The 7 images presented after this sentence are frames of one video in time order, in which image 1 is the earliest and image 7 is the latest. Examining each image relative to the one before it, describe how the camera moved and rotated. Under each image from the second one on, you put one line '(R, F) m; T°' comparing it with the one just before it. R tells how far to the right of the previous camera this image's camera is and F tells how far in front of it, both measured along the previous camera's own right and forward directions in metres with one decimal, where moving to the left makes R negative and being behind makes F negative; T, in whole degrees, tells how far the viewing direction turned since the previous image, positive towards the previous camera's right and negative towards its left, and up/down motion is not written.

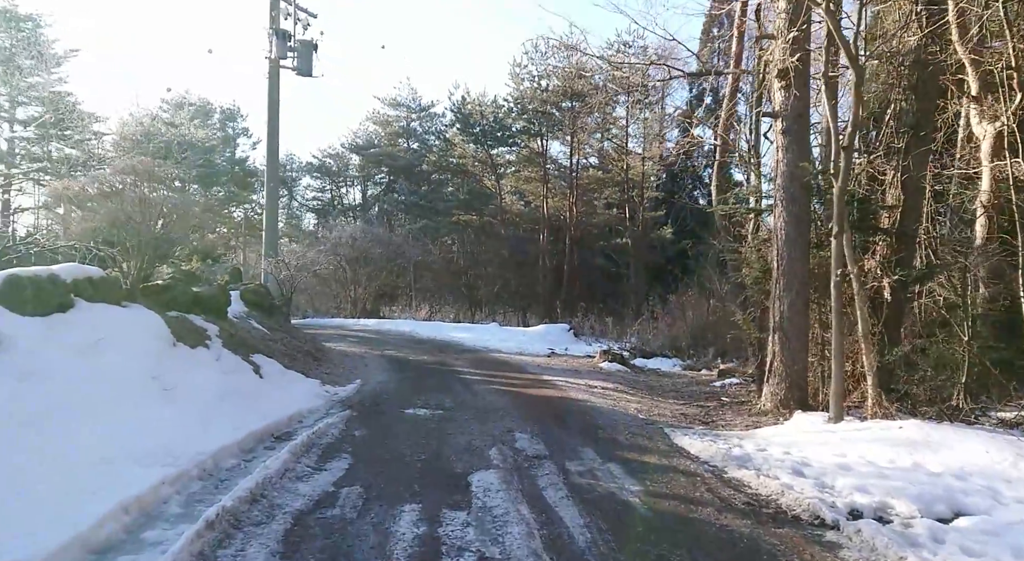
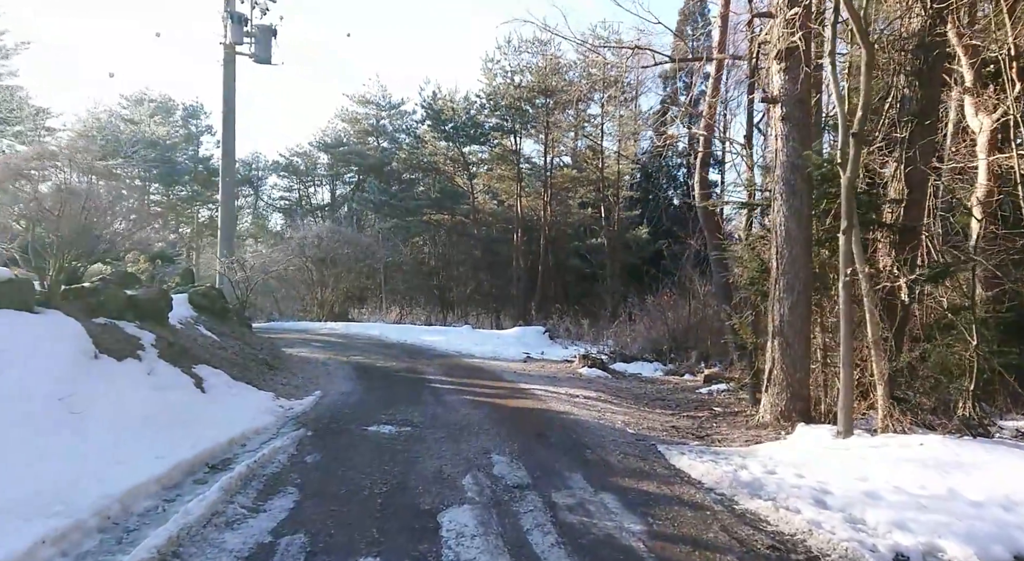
(0.0, +0.8) m; +2°
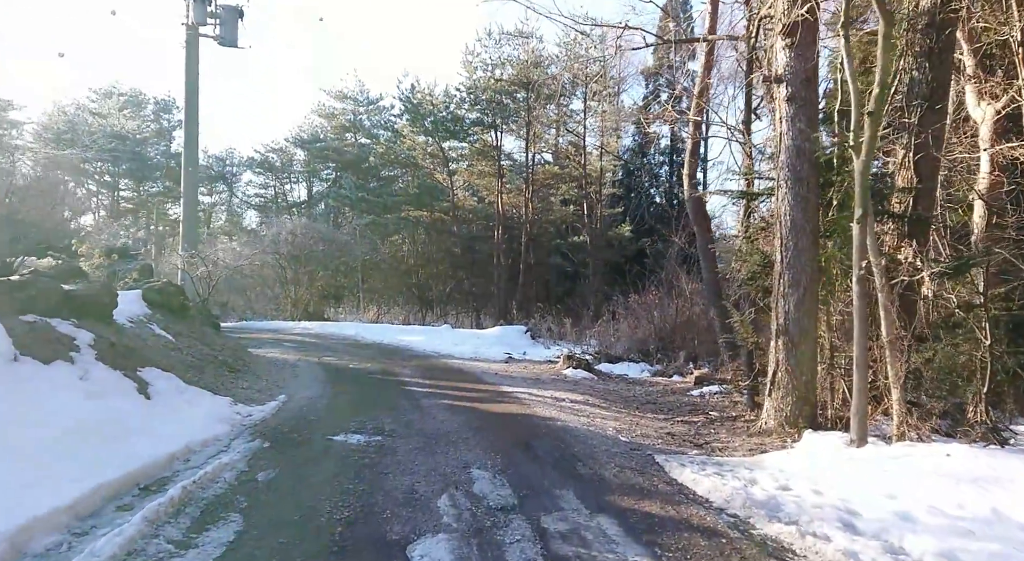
(0.0, +0.7) m; +2°
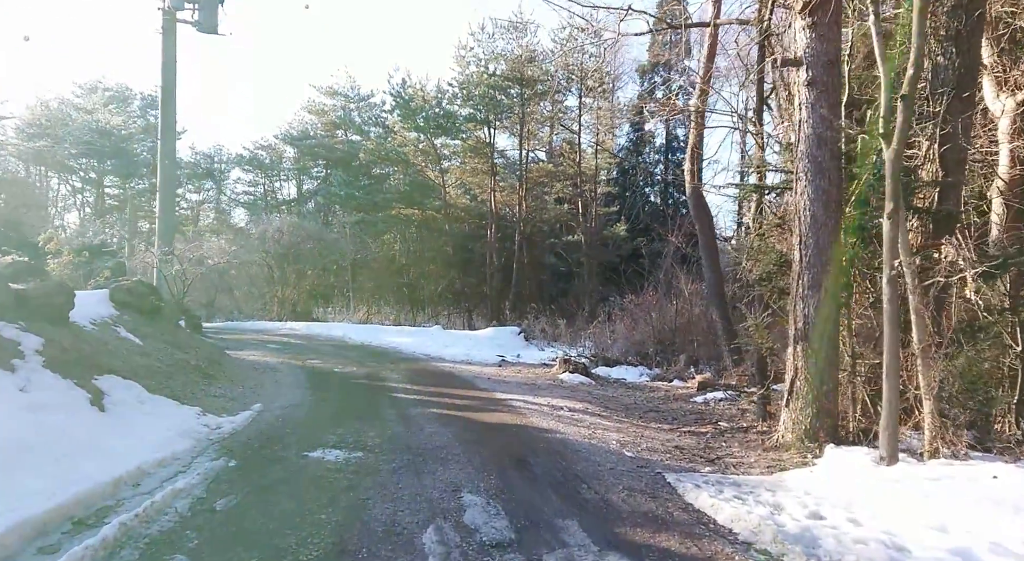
(0.0, +0.6) m; +1°
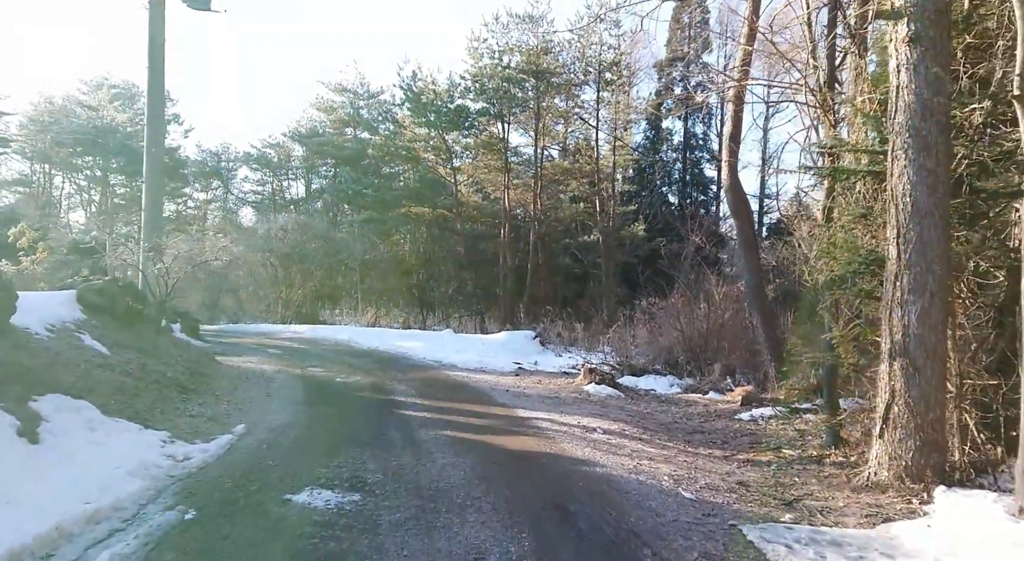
(-0.2, +1.2) m; -1°
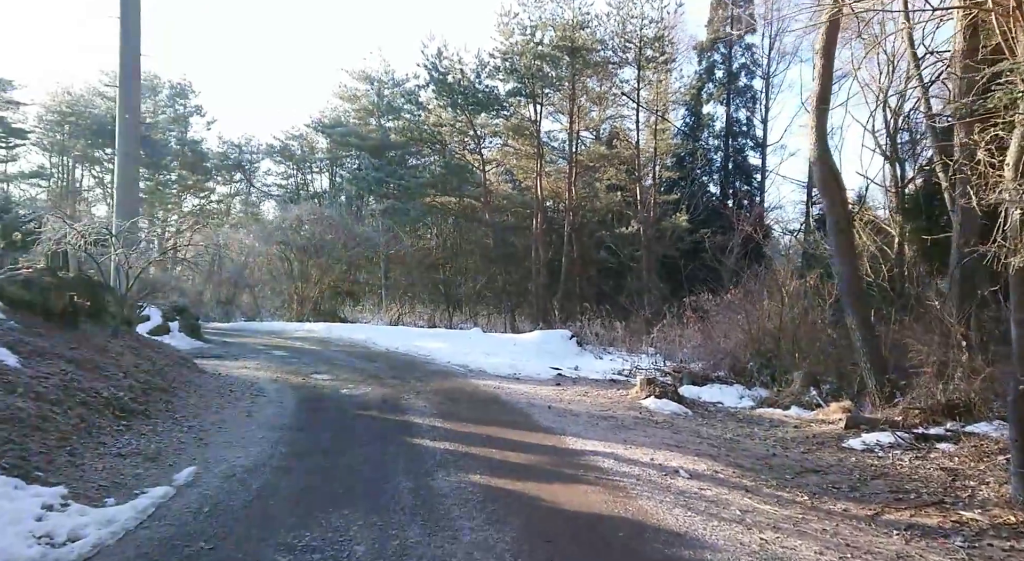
(-0.2, +2.1) m; -2°
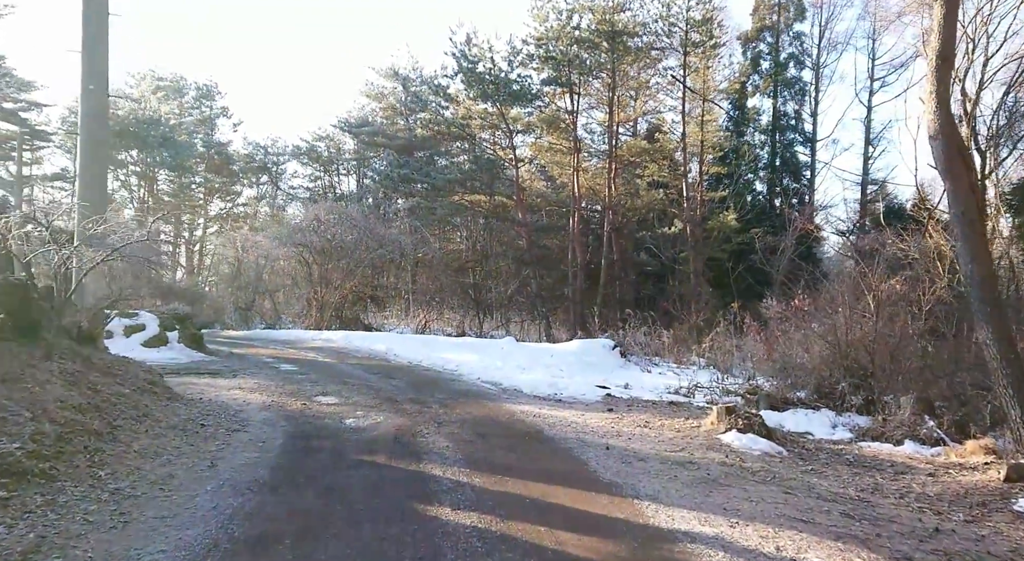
(-0.2, +1.9) m; -2°
